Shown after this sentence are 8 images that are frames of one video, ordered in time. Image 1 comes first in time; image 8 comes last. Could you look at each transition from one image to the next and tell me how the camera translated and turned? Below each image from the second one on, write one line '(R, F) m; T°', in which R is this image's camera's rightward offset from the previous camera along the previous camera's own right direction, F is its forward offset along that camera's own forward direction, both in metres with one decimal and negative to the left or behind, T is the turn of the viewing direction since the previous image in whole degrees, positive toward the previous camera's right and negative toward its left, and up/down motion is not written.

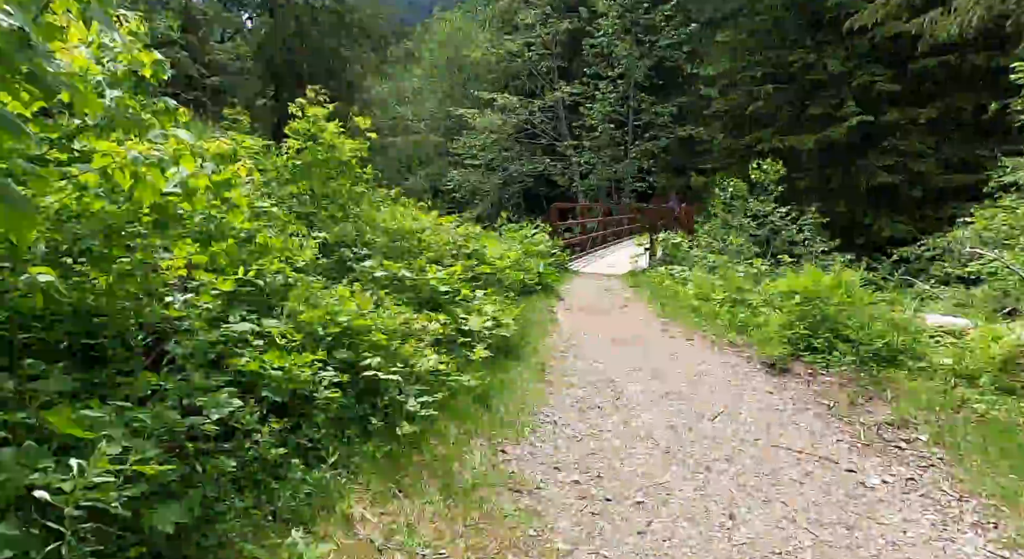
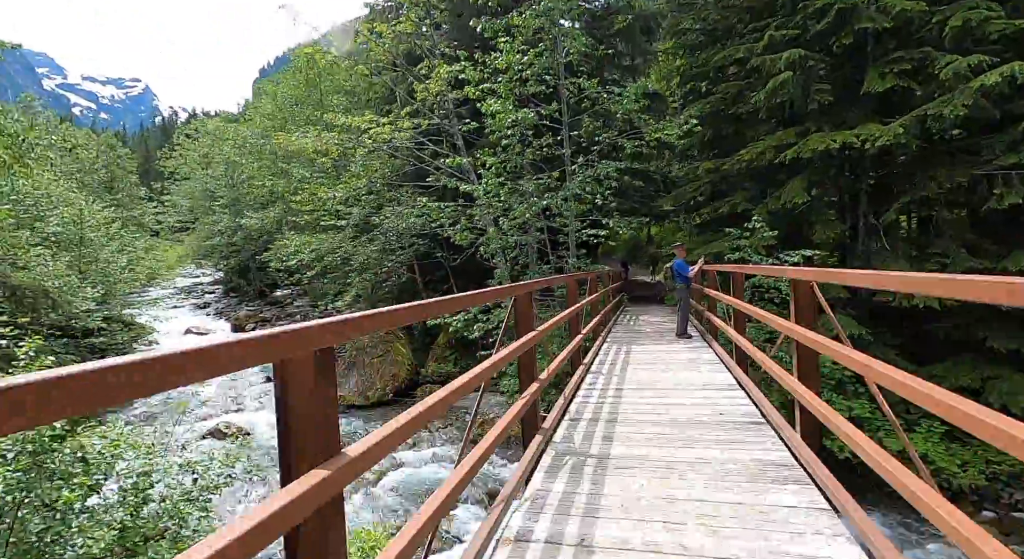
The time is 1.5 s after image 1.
(+1.0, +5.5) m; +6°
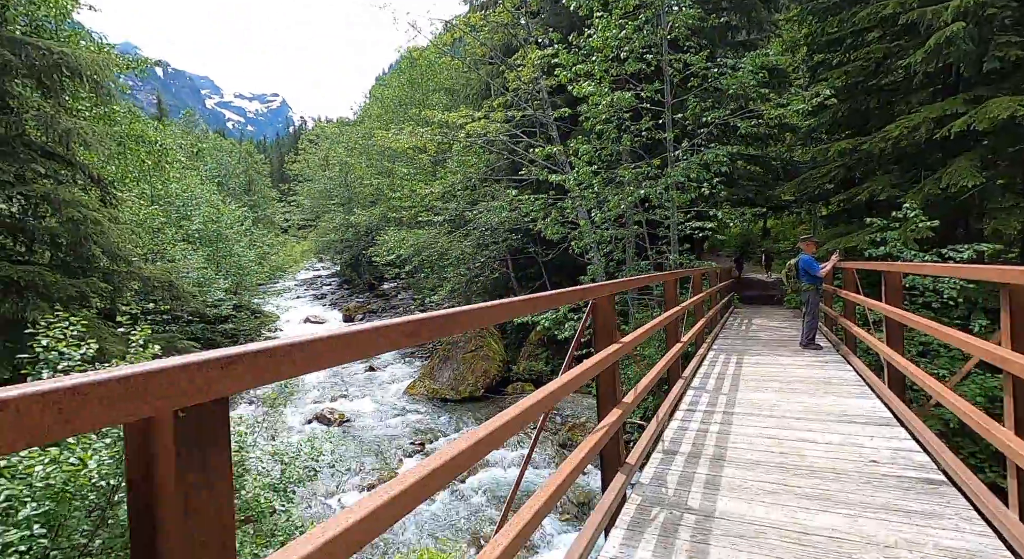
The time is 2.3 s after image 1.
(+0.1, +0.4) m; -10°
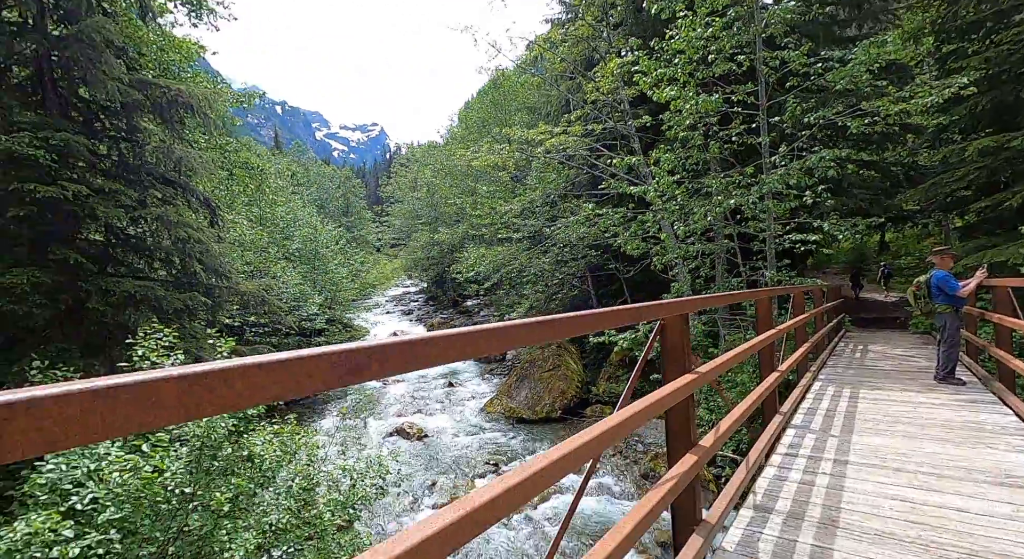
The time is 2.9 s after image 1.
(+0.1, +0.3) m; -9°
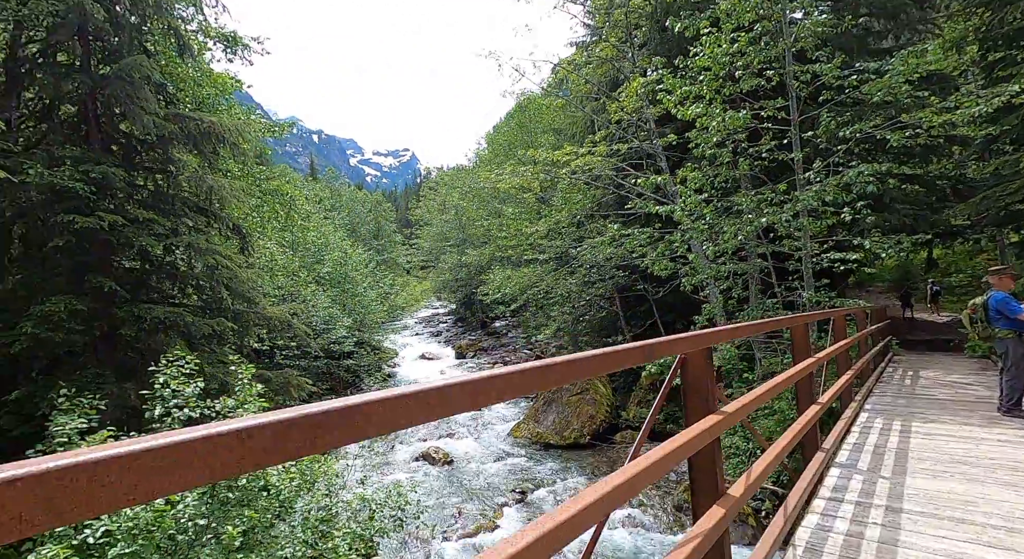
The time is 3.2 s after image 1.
(+0.1, +0.1) m; -3°
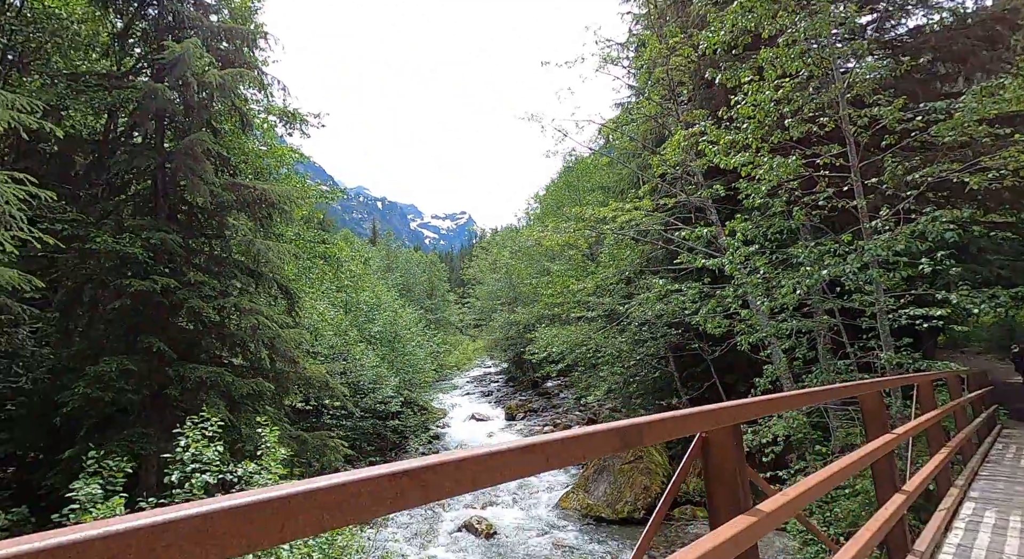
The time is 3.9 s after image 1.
(+0.1, +0.3) m; -6°
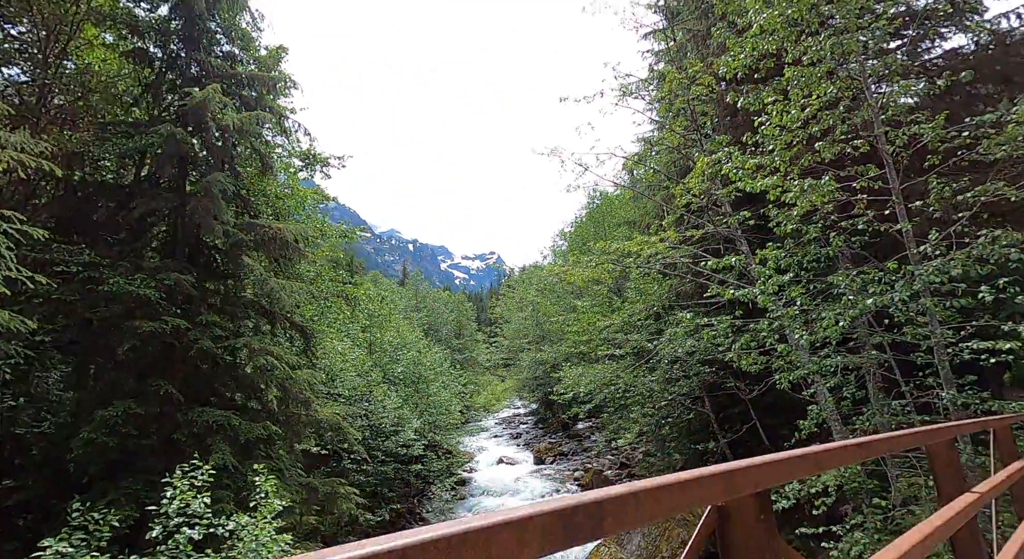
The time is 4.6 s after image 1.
(+0.1, +0.3) m; -3°
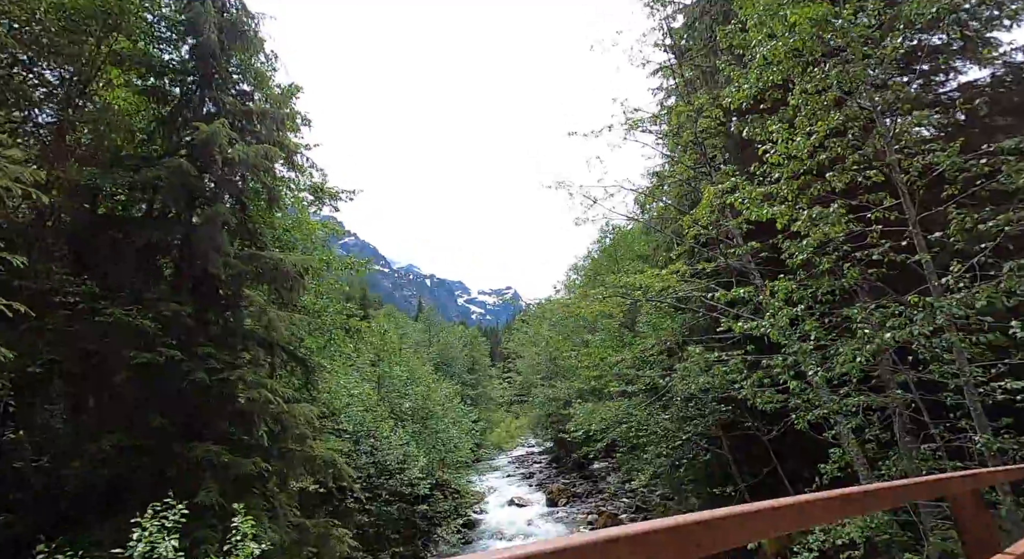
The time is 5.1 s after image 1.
(+0.2, +0.2) m; -2°
